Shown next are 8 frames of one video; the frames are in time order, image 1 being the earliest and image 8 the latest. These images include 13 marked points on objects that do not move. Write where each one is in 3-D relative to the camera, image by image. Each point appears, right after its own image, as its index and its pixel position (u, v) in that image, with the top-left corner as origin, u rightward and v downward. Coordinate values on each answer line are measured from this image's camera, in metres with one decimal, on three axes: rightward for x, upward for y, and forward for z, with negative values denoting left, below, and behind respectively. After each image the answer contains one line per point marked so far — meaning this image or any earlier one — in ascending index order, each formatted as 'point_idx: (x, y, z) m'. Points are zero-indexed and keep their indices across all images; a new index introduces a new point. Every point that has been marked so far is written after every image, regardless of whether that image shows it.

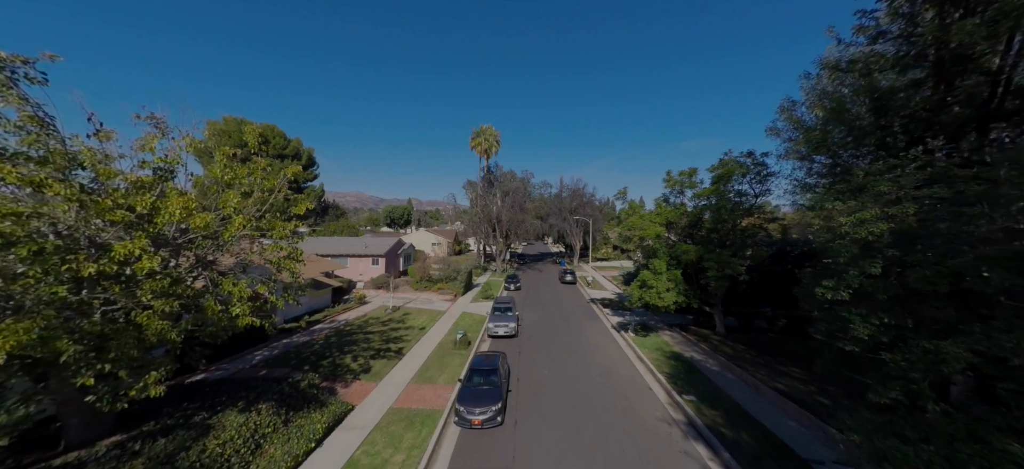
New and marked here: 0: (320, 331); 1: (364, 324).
0: (-10.1, -5.0, +17.5) m
1: (-8.3, -4.8, +18.8) m
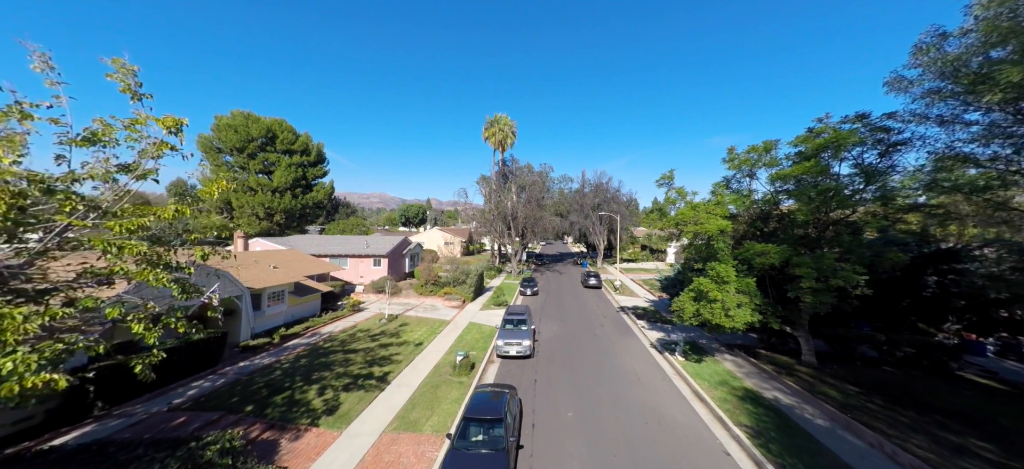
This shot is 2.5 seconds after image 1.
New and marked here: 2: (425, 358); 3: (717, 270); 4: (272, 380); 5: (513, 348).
0: (-9.4, -4.9, +14.4) m
1: (-7.6, -4.7, +15.6) m
2: (-3.6, -4.9, +13.6) m
3: (+6.5, -1.1, +10.7) m
4: (-8.2, -5.0, +11.5) m
5: (-0.1, -4.6, +13.6) m
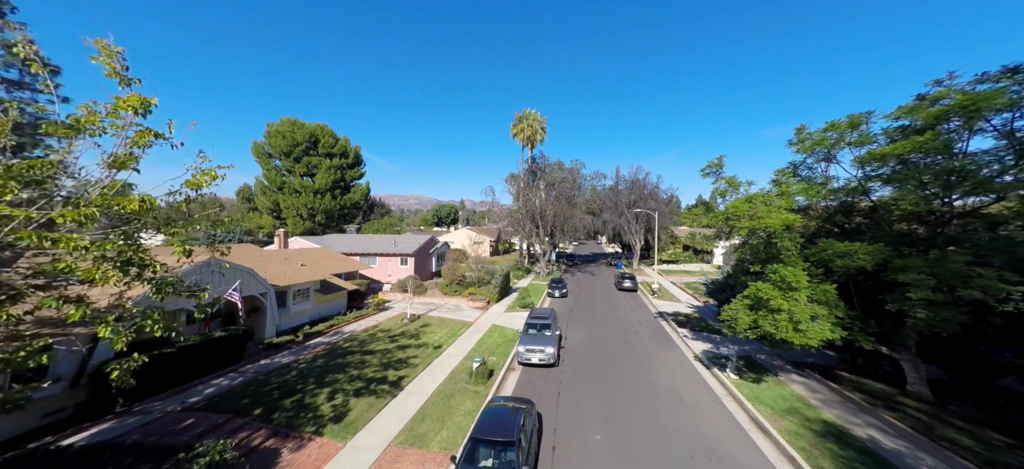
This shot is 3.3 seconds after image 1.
0: (-8.5, -4.8, +14.2) m
1: (-6.5, -4.6, +15.2) m
2: (-2.7, -4.8, +12.8) m
3: (+7.1, -1.0, +8.8) m
4: (-7.5, -4.9, +11.2) m
5: (+0.8, -4.5, +12.4) m
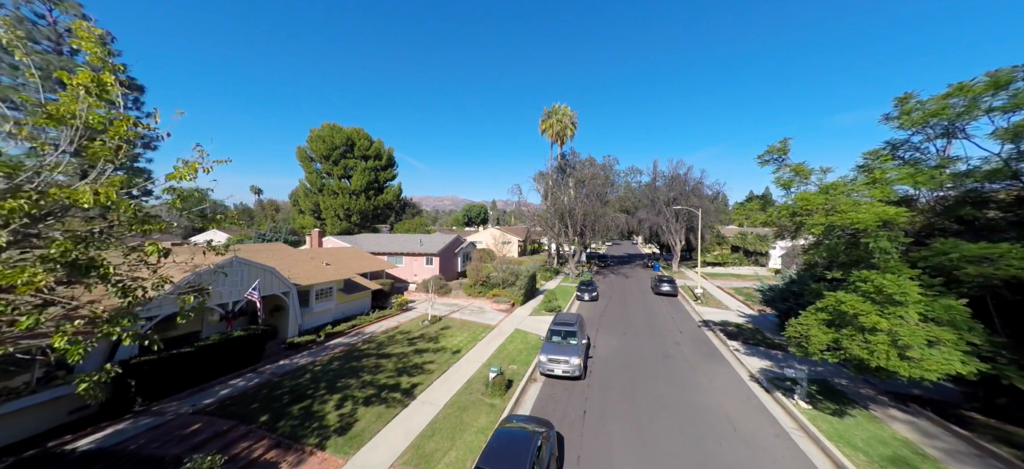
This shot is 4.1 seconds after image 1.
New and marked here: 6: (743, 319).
0: (-7.5, -4.7, +13.9) m
1: (-5.5, -4.5, +14.7) m
2: (-1.9, -4.7, +11.9) m
3: (+7.4, -1.0, +7.0) m
4: (-6.9, -4.8, +10.8) m
5: (+1.5, -4.4, +11.2) m
6: (+11.6, -4.4, +17.0) m
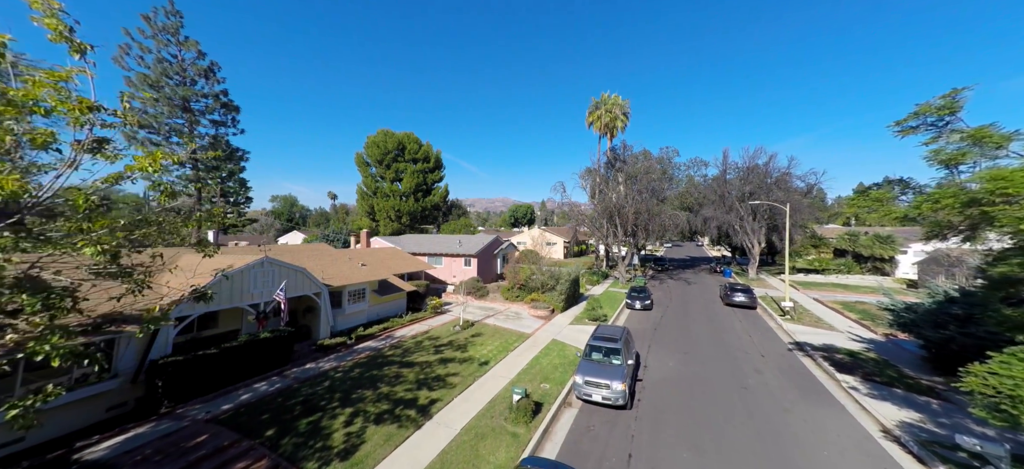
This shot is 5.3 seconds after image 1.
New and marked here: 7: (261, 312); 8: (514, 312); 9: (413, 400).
0: (-6.1, -4.7, +13.2) m
1: (-4.0, -4.5, +13.7) m
2: (-0.8, -4.7, +10.4) m
3: (+7.7, -0.9, +4.2) m
4: (-5.9, -4.8, +10.0) m
5: (+2.5, -4.4, +9.2) m
6: (+13.2, -4.3, +13.4) m
7: (-9.6, -3.0, +12.9) m
8: (+0.1, -4.2, +18.2) m
9: (-2.8, -4.8, +9.7) m
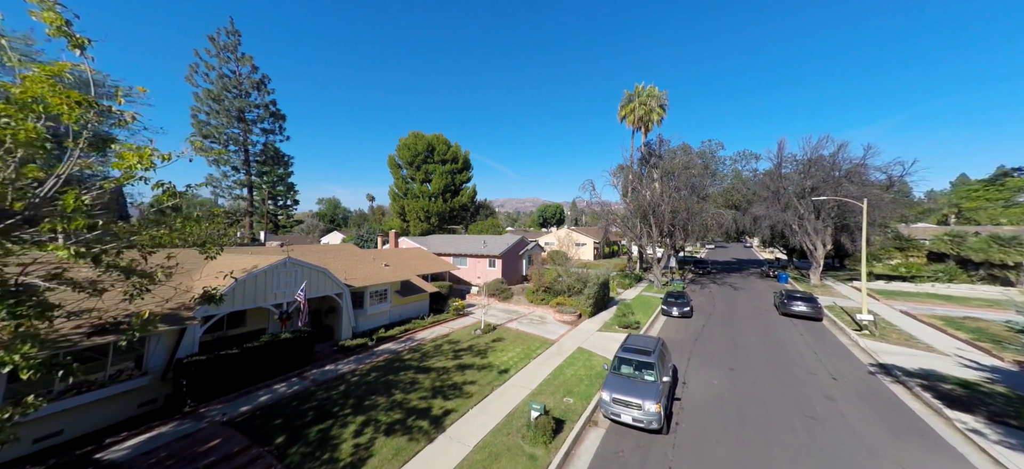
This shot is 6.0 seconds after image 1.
0: (-5.2, -4.7, +12.9) m
1: (-3.1, -4.5, +13.2) m
2: (-0.2, -4.7, +9.7) m
3: (+7.7, -0.9, +2.7) m
4: (-5.3, -4.8, +9.7) m
5: (+2.9, -4.3, +8.2) m
6: (+14.1, -4.2, +11.4) m
7: (-8.7, -3.0, +12.9) m
8: (+1.4, -4.2, +17.3) m
9: (-2.3, -4.8, +9.1) m
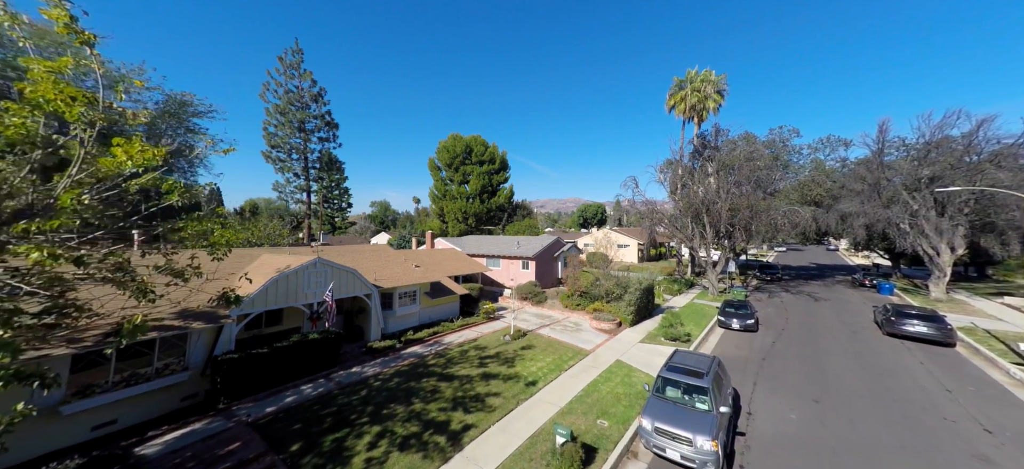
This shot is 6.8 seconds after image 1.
0: (-4.1, -4.7, +12.5) m
1: (-1.9, -4.5, +12.6) m
2: (+0.5, -4.6, +8.7) m
3: (+7.5, -0.8, +0.9) m
4: (-4.6, -4.8, +9.4) m
5: (+3.4, -4.3, +6.8) m
6: (+14.9, -4.2, +8.8) m
7: (-7.6, -3.0, +12.9) m
8: (+3.0, -4.2, +16.1) m
9: (-1.6, -4.8, +8.4) m
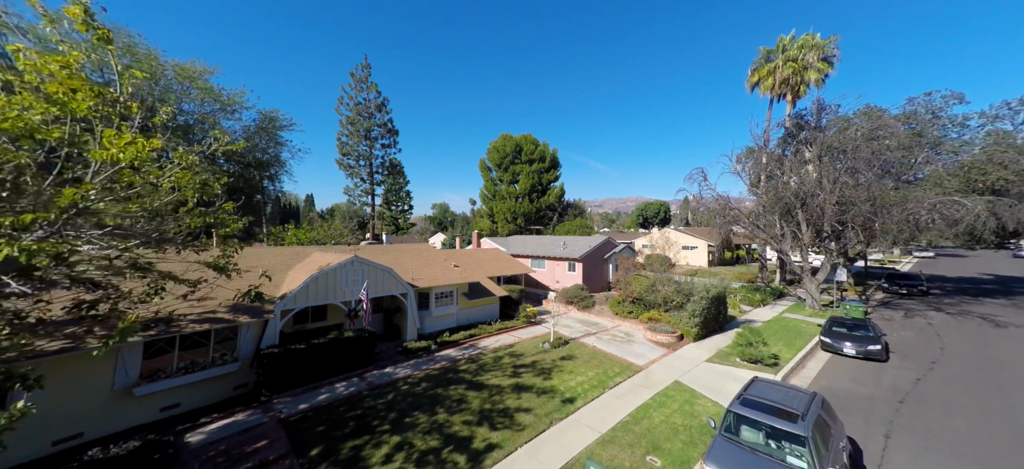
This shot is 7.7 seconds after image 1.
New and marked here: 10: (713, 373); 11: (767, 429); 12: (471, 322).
0: (-2.7, -4.6, +11.9) m
1: (-0.6, -4.3, +11.7) m
2: (+1.2, -4.5, +7.5) m
3: (+6.9, -0.7, -1.3) m
4: (-3.7, -4.7, +8.9) m
5: (+3.8, -4.2, +5.2) m
6: (+15.4, -4.1, +5.3) m
7: (-6.1, -2.9, +12.9) m
8: (+4.9, -4.1, +14.4) m
9: (-0.9, -4.6, +7.5) m
10: (+6.4, -4.3, +10.6) m
11: (+4.4, -3.2, +5.7) m
12: (-1.8, -4.3, +16.4) m
